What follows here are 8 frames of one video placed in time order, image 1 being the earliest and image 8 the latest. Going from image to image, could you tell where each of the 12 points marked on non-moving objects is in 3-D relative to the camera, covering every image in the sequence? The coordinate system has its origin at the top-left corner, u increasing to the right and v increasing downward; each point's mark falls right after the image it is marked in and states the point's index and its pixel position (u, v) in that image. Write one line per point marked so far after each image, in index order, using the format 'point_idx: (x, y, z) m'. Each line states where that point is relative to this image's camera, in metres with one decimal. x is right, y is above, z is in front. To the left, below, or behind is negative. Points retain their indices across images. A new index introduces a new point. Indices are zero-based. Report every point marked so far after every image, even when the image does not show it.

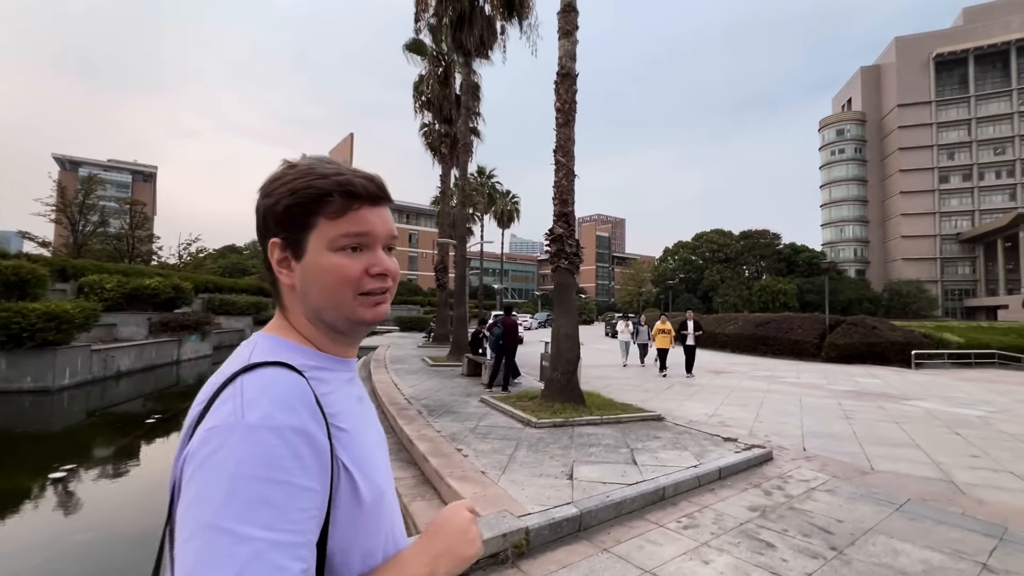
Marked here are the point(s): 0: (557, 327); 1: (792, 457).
0: (+0.8, -0.7, +7.9) m
1: (+3.5, -2.1, +5.9) m
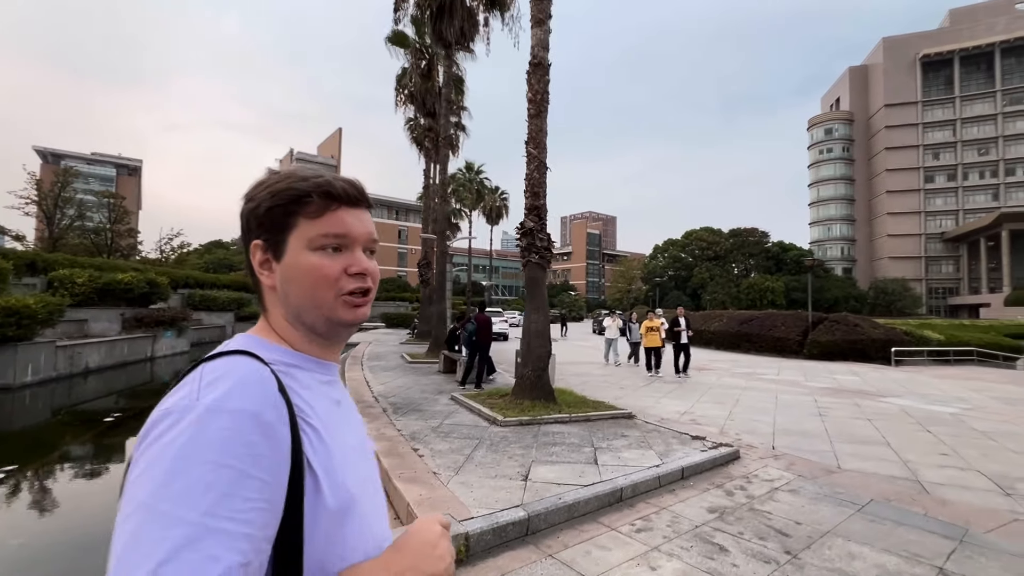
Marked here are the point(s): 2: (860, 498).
0: (+0.3, -0.6, +7.7) m
1: (+3.0, -2.0, +5.8) m
2: (+3.3, -2.0, +4.5) m
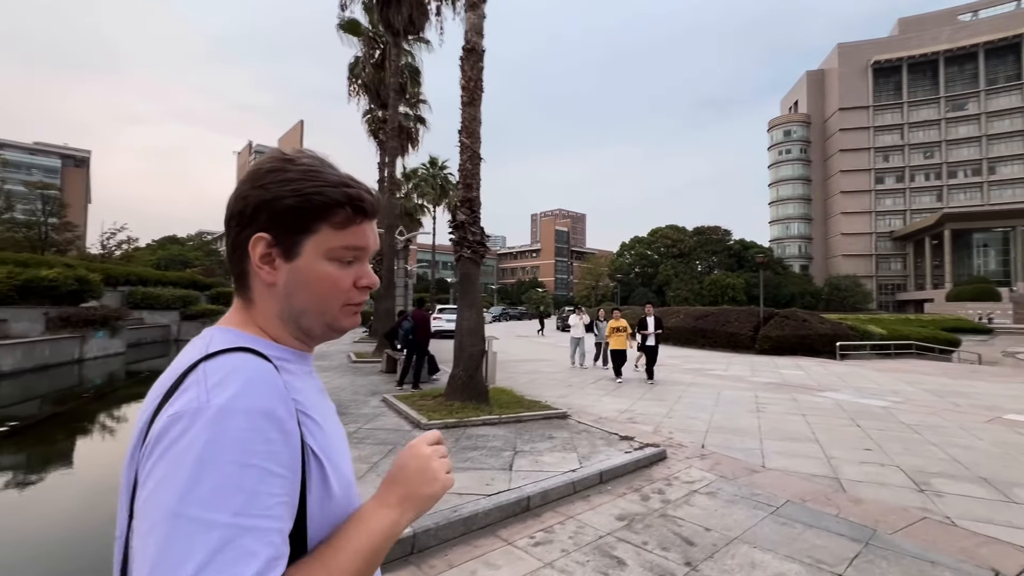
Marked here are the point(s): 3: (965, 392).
0: (-0.8, -0.5, +7.4) m
1: (+2.0, -2.0, +5.6) m
2: (+2.4, -1.9, +4.4) m
3: (+9.7, -2.3, +10.3) m
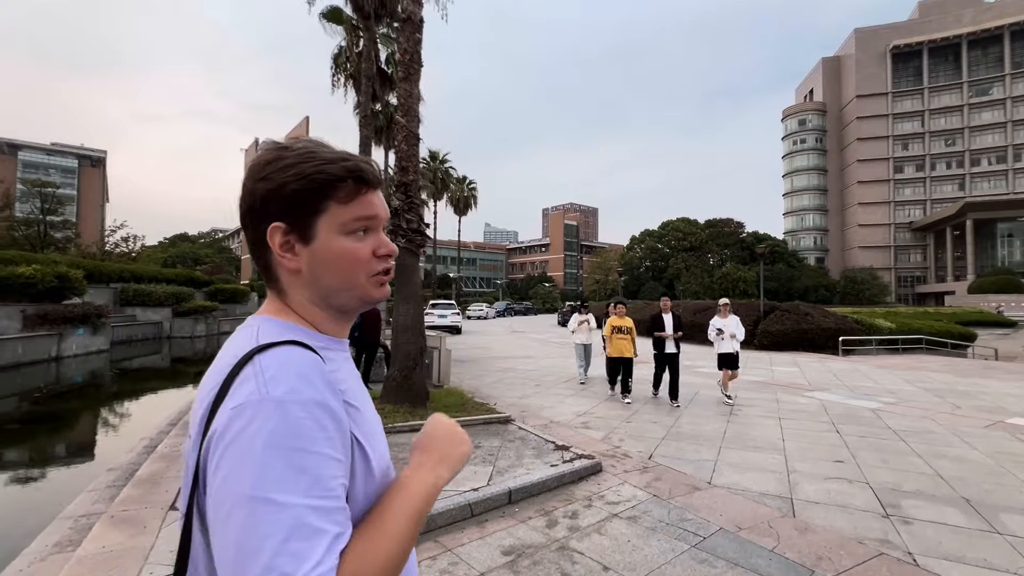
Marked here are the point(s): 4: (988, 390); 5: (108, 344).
0: (-1.6, -0.4, +6.8) m
1: (+1.2, -1.9, +4.9) m
2: (+1.5, -1.8, +3.7) m
3: (+9.0, -2.1, +9.4) m
4: (+9.9, -2.1, +9.9) m
5: (-16.7, -2.3, +19.7) m
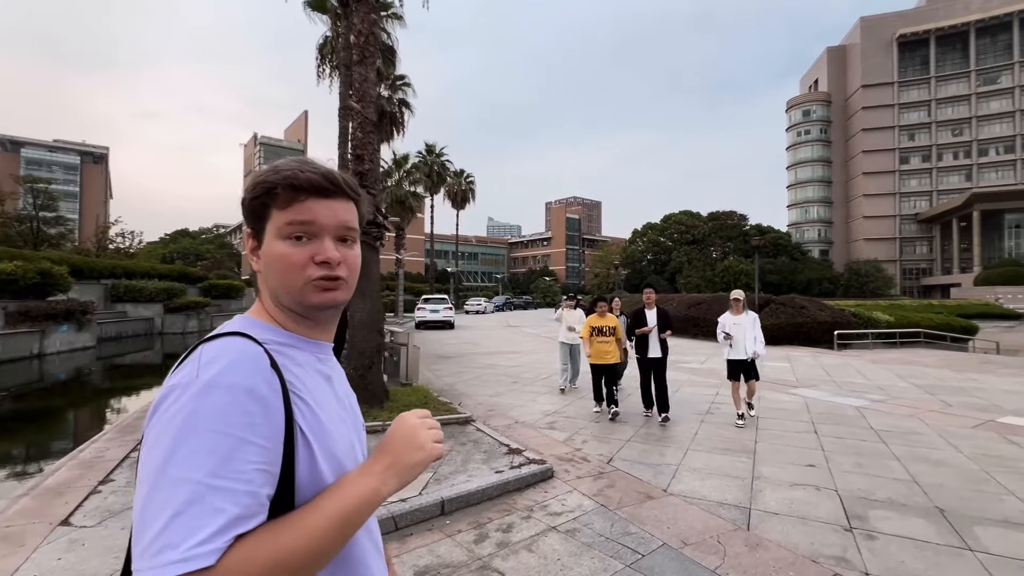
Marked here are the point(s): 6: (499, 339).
0: (-2.1, -0.4, +6.5) m
1: (+0.6, -1.8, +4.6) m
2: (+1.0, -1.8, +3.4) m
3: (+8.5, -1.9, +9.0) m
4: (+9.4, -2.0, +9.5) m
5: (-17.1, -2.2, +19.5) m
6: (-0.5, -2.1, +19.8) m
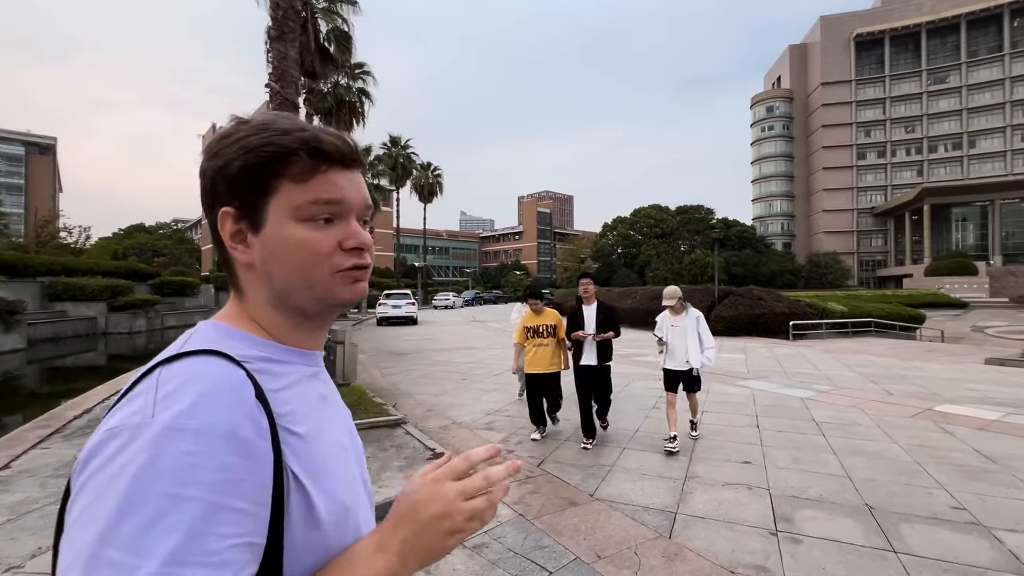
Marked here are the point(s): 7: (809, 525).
0: (-2.9, -0.3, +6.0) m
1: (-0.1, -1.7, +4.3) m
2: (+0.3, -1.7, +3.1) m
3: (+7.5, -1.7, +9.1) m
4: (+8.4, -1.7, +9.7) m
5: (-18.6, -2.1, +18.2) m
6: (-2.1, -1.9, +19.4) m
7: (+2.2, -1.7, +3.5) m
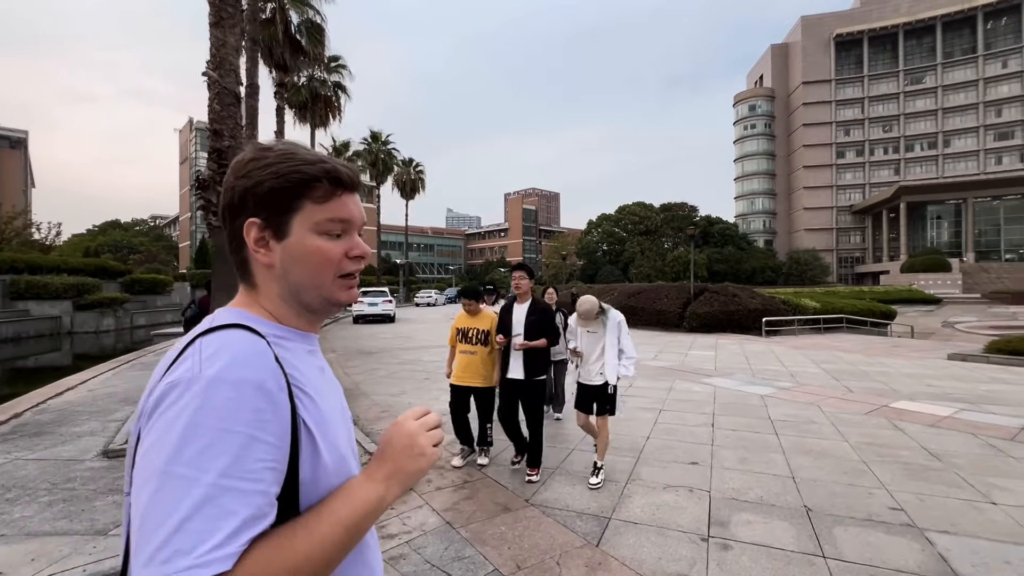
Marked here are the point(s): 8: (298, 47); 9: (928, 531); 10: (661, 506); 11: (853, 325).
0: (-3.5, -0.3, +5.8) m
1: (-0.6, -1.7, +4.2) m
2: (-0.2, -1.7, +2.9) m
3: (+6.8, -1.7, +9.2) m
4: (+7.7, -1.7, +9.8) m
5: (-19.6, -2.0, +17.6) m
6: (-3.1, -1.8, +19.2) m
7: (+1.6, -1.7, +3.4) m
8: (-8.4, +9.4, +18.7) m
9: (+2.9, -1.7, +3.3) m
10: (+1.2, -1.7, +3.7) m
11: (+14.3, -1.5, +20.0) m
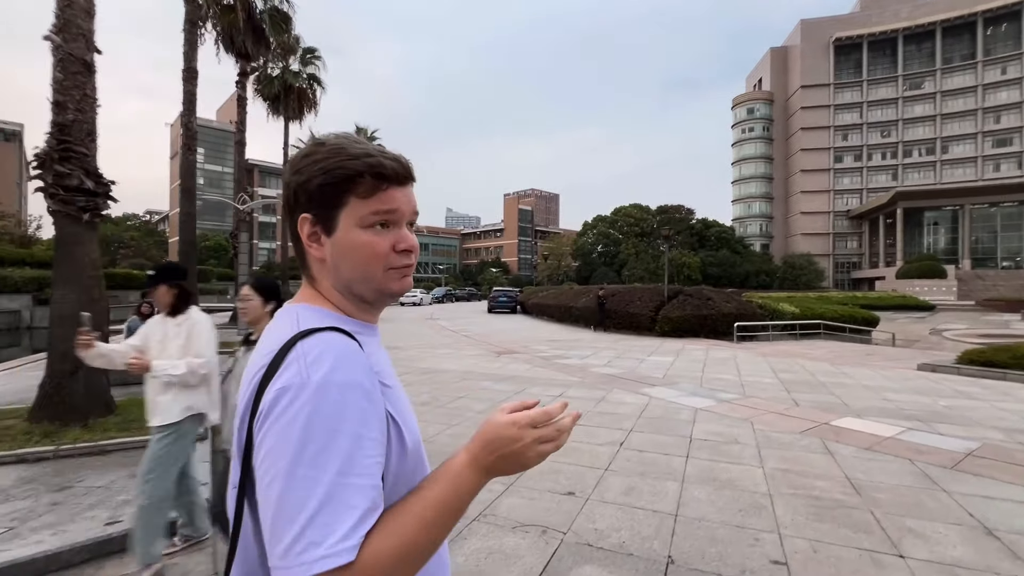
0: (-4.8, -0.2, +5.1) m
1: (-1.9, -1.7, +3.5) m
2: (-1.5, -1.7, +2.2) m
3: (+5.5, -1.7, +8.5) m
4: (+6.4, -1.8, +9.1) m
5: (-20.9, -1.7, +16.9) m
6: (-4.4, -1.7, +18.5) m
7: (+0.4, -1.7, +2.7) m
8: (-9.5, +9.6, +18.0) m
9: (+1.6, -1.7, +2.6) m
10: (-0.1, -1.7, +3.0) m
11: (+13.0, -1.7, +19.3) m
